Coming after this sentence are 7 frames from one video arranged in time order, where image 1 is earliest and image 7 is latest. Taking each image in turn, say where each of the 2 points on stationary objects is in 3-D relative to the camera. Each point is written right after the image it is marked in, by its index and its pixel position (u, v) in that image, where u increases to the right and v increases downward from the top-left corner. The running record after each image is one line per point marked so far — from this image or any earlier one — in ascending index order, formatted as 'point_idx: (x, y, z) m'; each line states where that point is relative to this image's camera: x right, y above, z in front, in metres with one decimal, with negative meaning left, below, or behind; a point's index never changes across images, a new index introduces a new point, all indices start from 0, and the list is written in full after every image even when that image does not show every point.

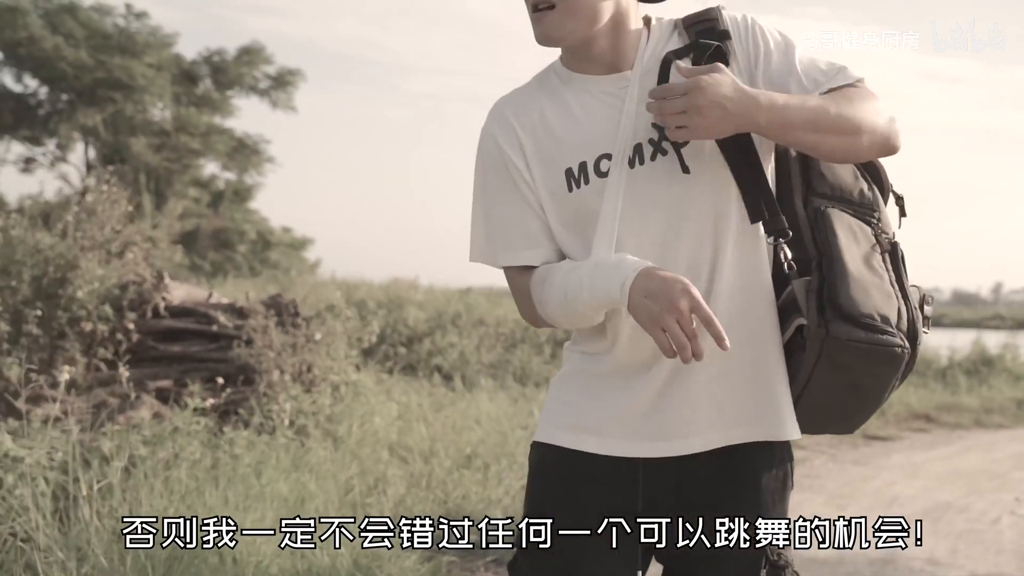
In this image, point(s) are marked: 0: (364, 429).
0: (-0.9, -0.8, +5.3) m
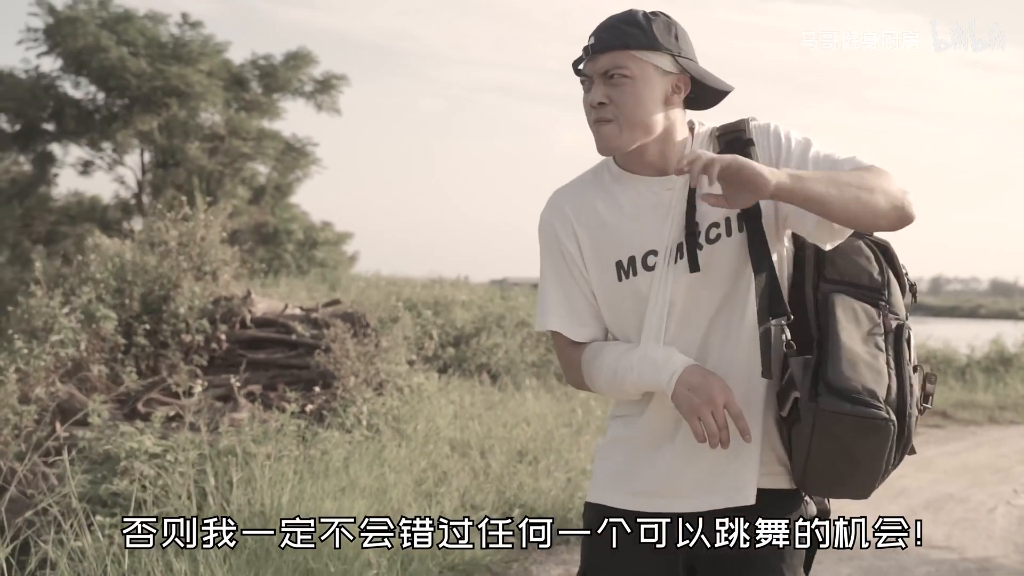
0: (-0.6, -0.9, +6.1) m
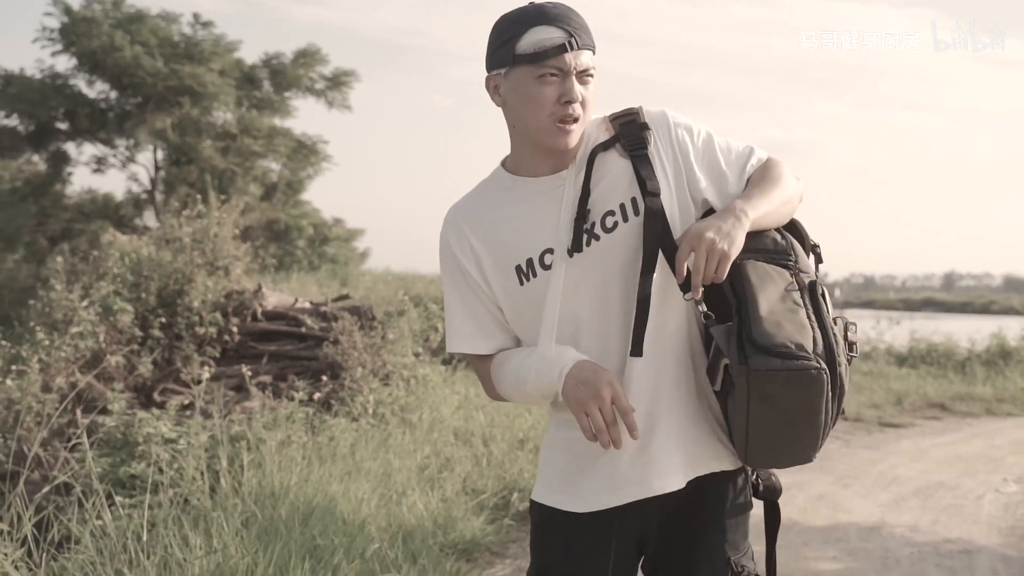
0: (-0.5, -0.9, +6.3) m
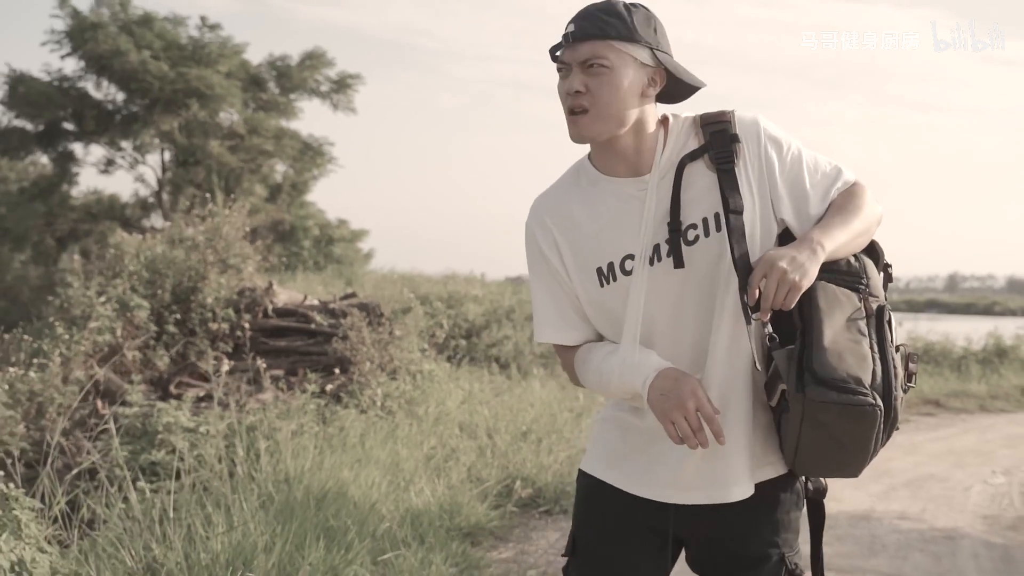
0: (-0.5, -0.9, +6.5) m
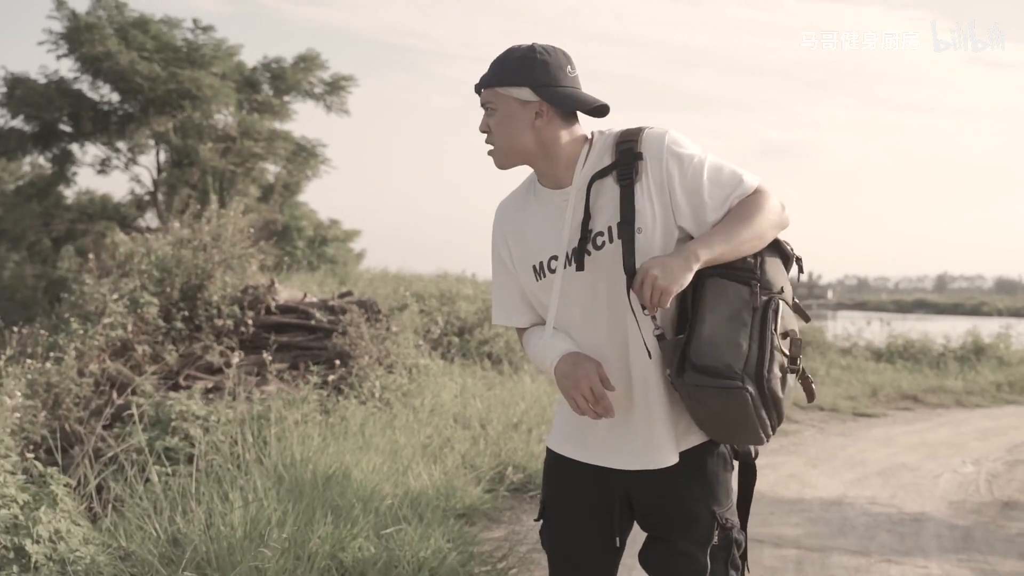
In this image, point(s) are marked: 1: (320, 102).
0: (-0.6, -0.8, +6.8) m
1: (-3.8, +3.7, +18.4) m
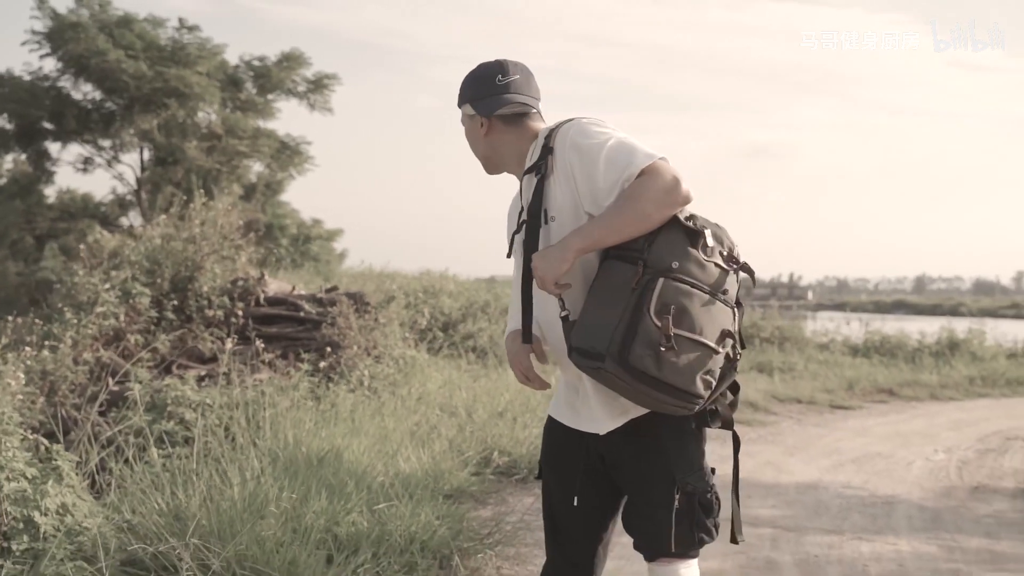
0: (-0.7, -0.8, +7.0) m
1: (-4.2, +3.8, +18.5) m
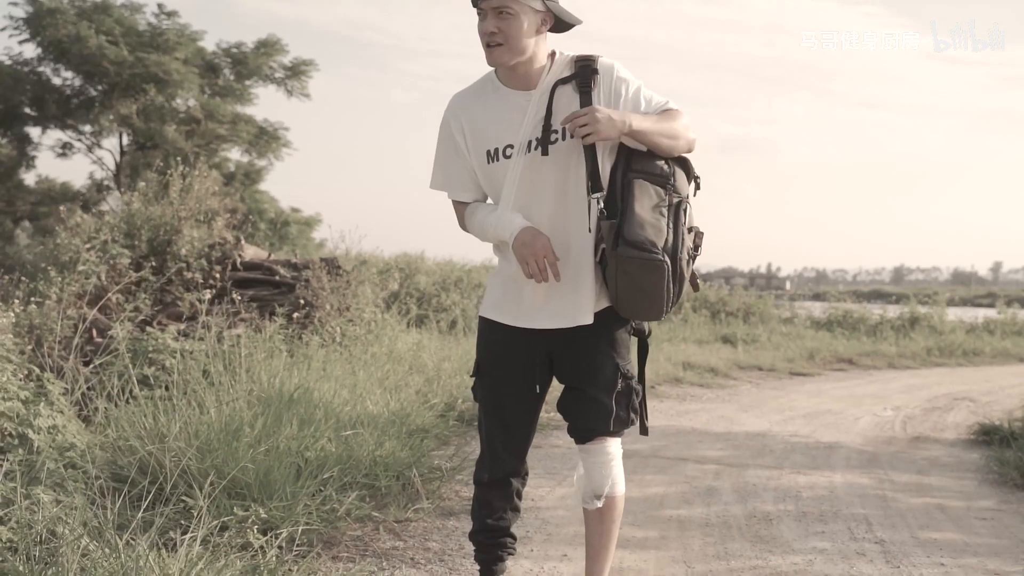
0: (-1.0, -0.5, +7.3) m
1: (-4.6, +4.2, +18.7) m
